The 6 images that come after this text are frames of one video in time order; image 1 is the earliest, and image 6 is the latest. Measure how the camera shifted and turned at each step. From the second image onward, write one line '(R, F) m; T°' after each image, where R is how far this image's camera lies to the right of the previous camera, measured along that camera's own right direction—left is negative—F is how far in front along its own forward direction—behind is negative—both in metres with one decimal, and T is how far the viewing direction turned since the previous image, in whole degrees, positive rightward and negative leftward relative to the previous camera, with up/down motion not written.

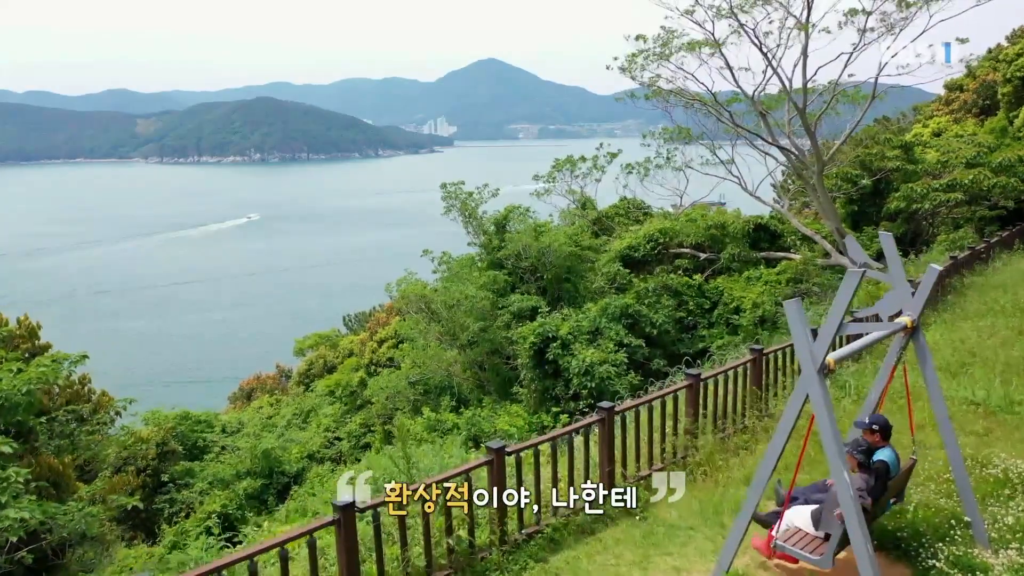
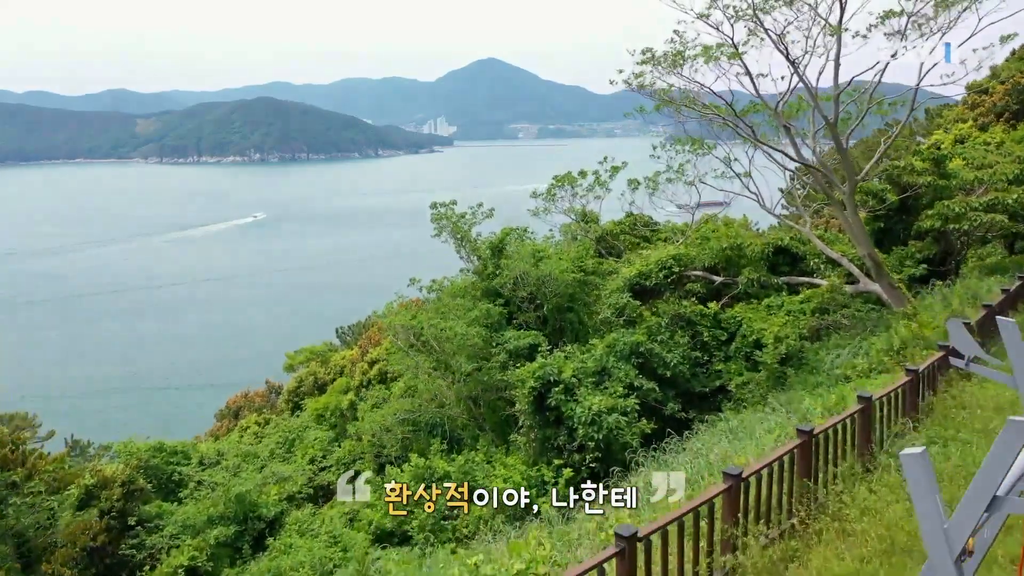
(0.0, +1.2) m; 0°
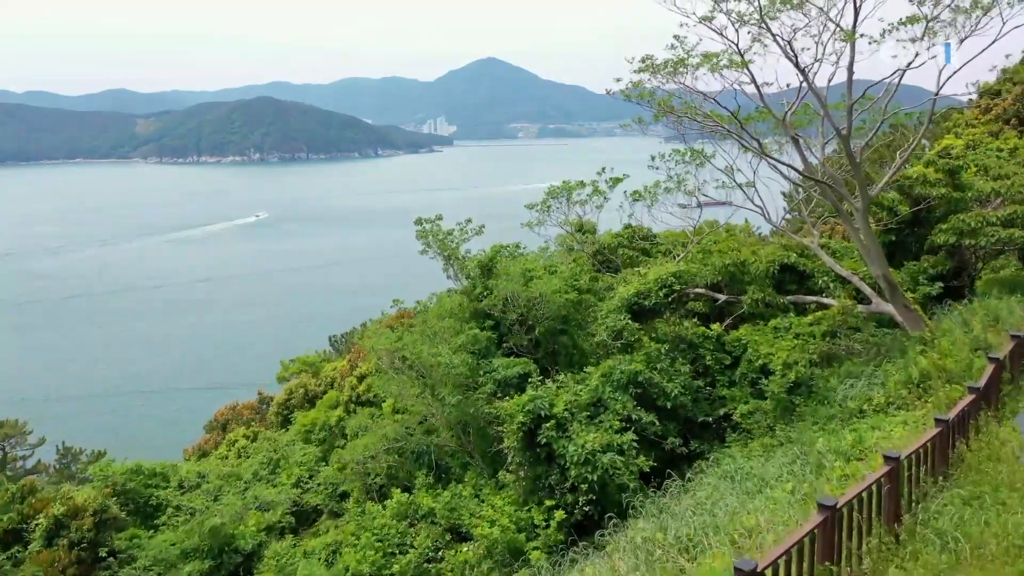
(+0.1, +0.7) m; 0°
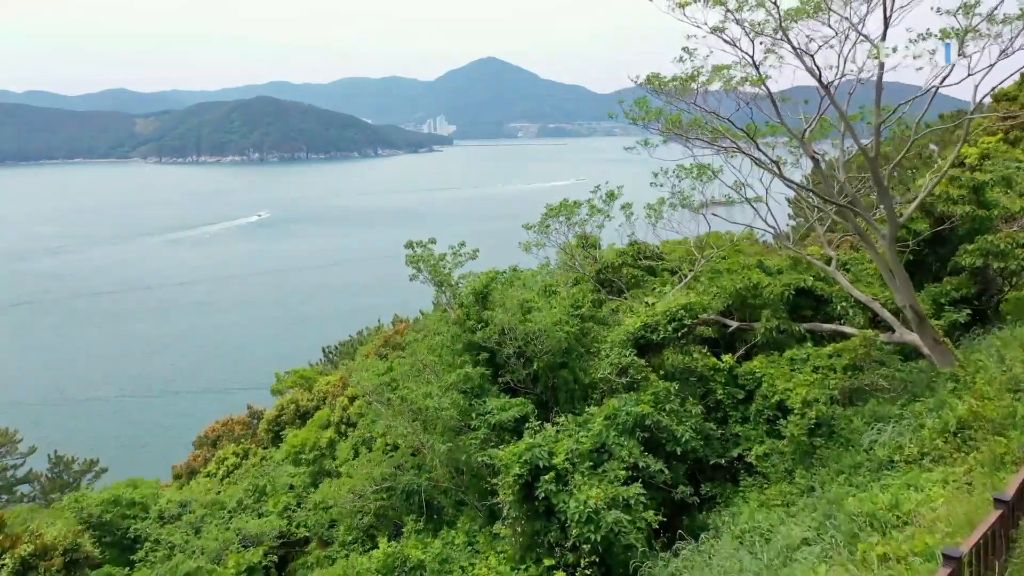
(0.0, +0.8) m; 0°
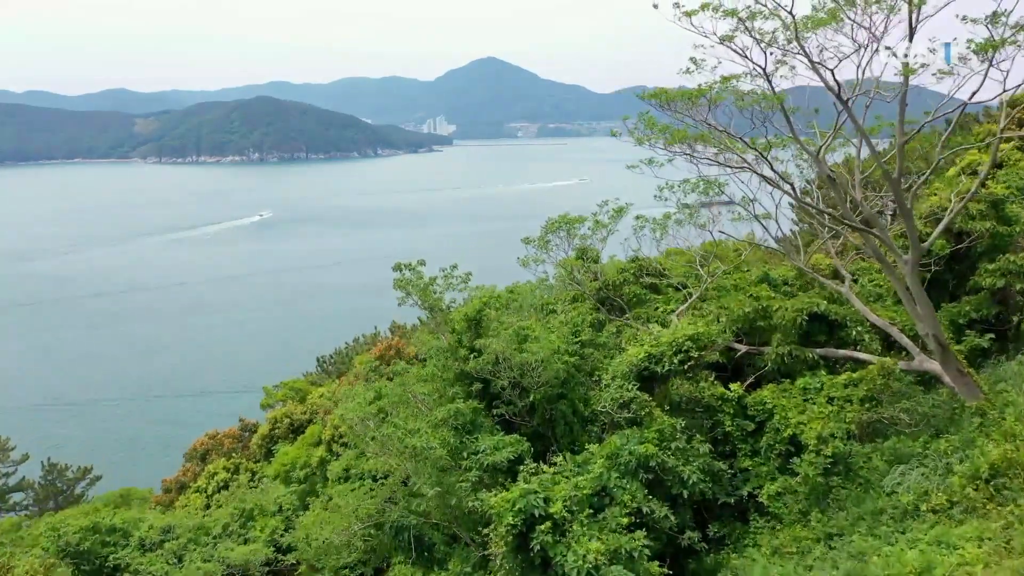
(+0.1, +0.6) m; 0°
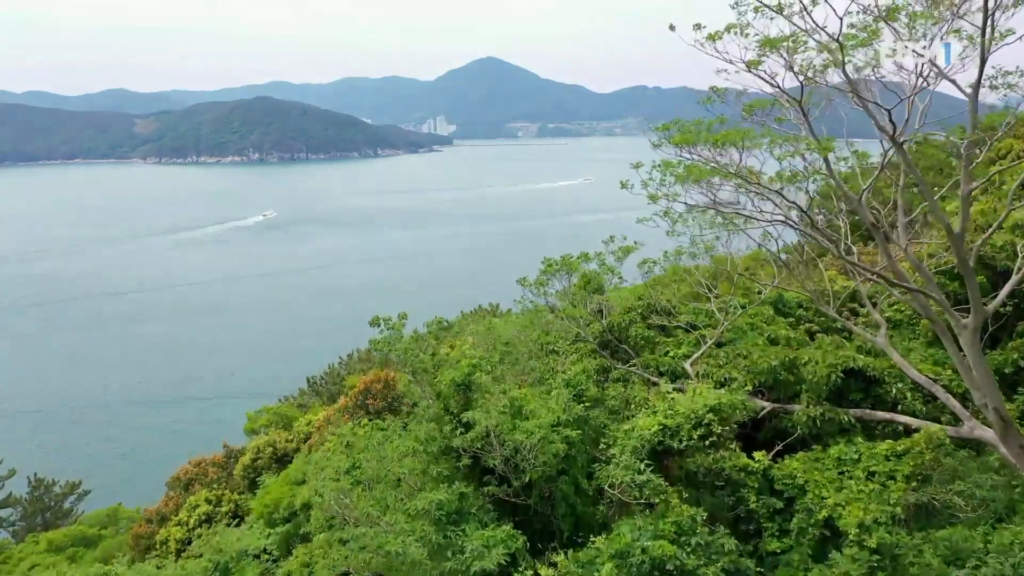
(+0.1, +1.2) m; 0°
